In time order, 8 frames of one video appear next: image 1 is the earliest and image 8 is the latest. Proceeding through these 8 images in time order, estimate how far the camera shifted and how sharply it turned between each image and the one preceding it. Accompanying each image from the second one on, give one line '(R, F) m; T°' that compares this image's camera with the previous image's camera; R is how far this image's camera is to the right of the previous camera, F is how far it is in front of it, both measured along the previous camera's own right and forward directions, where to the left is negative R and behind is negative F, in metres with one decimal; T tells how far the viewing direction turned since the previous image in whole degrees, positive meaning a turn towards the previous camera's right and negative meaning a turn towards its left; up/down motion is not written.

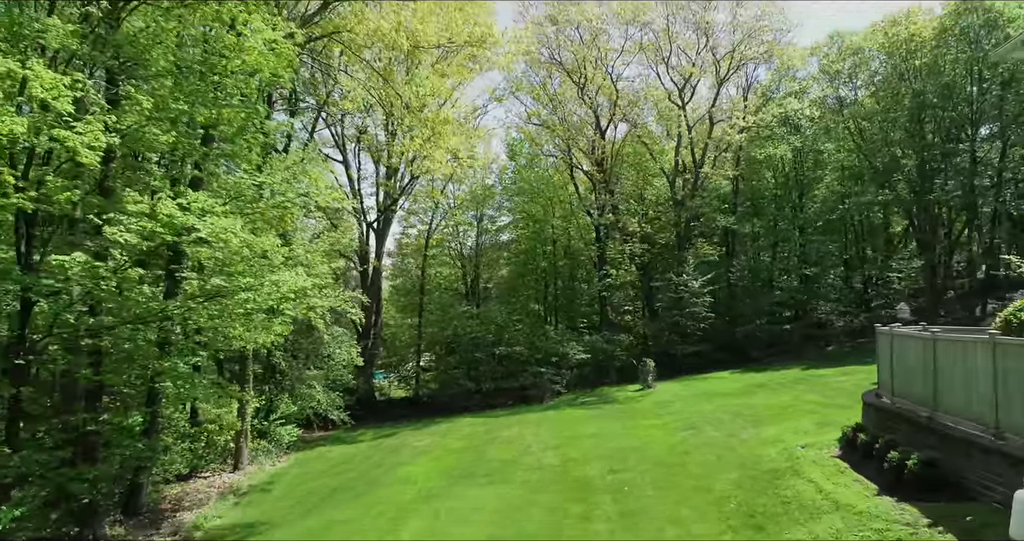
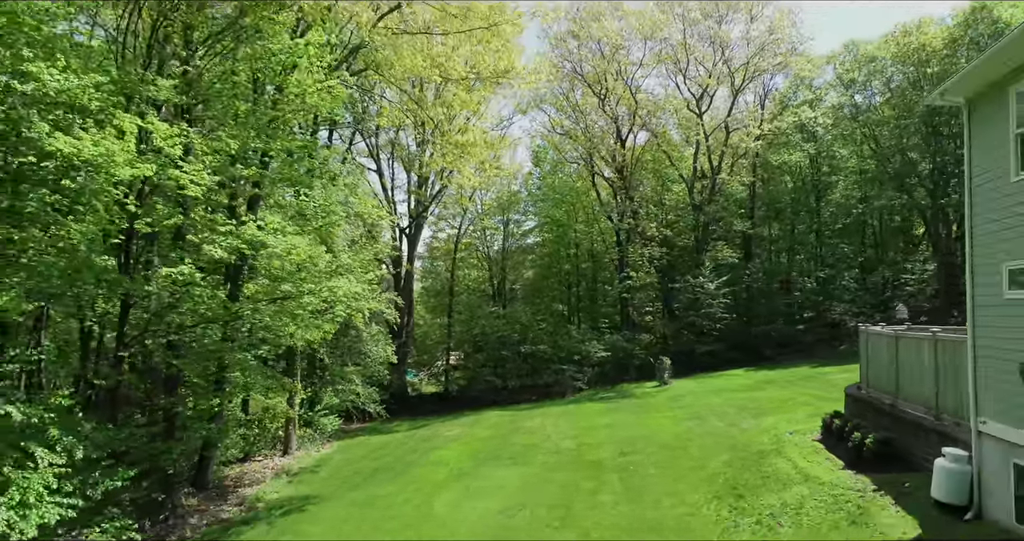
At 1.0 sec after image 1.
(+0.2, -1.7) m; -2°
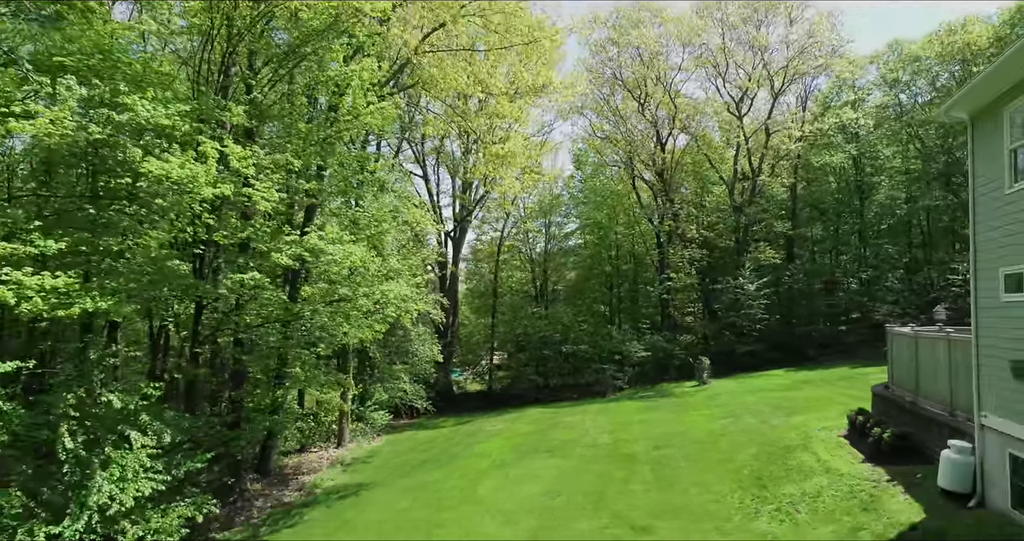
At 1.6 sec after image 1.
(+0.1, -0.9) m; -4°
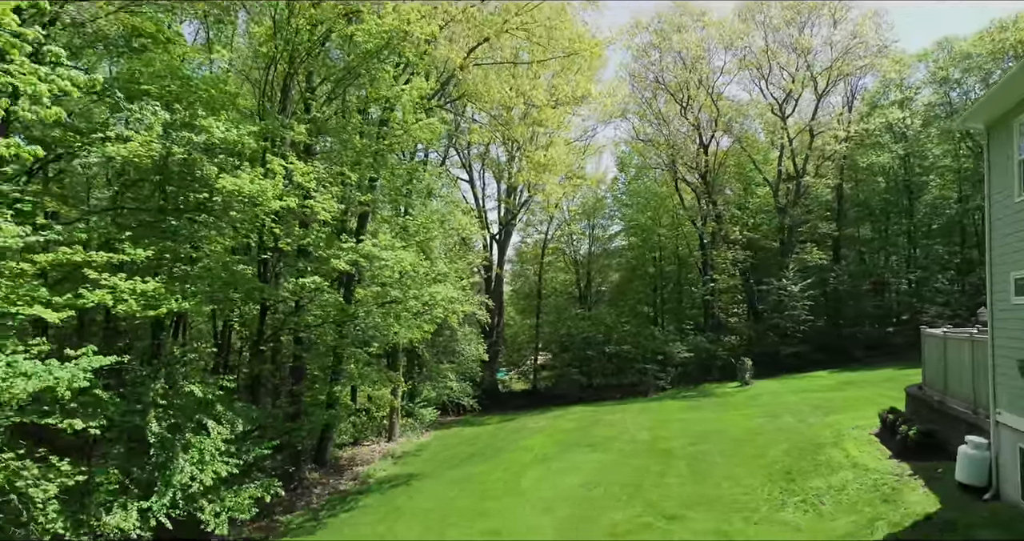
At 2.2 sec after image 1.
(+0.1, -0.8) m; -4°
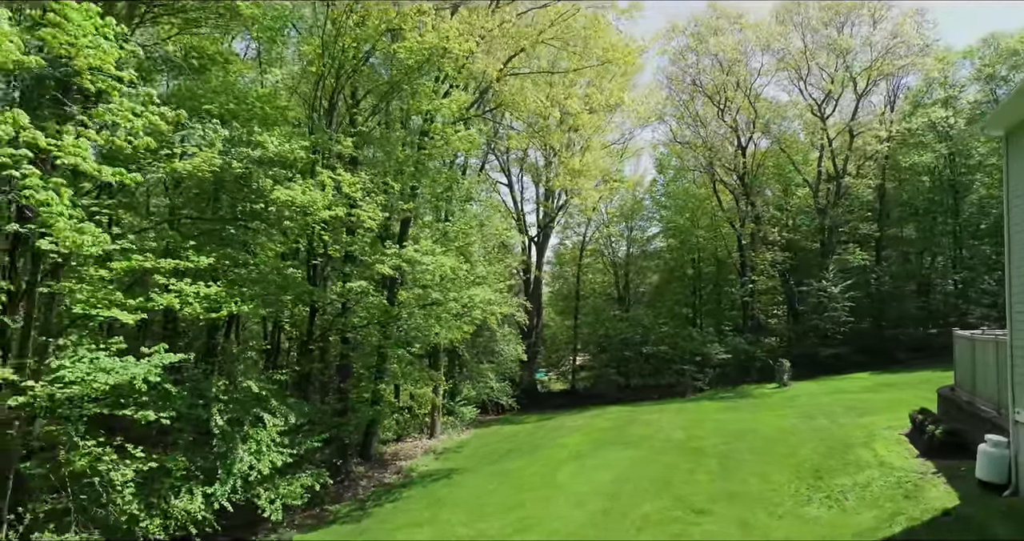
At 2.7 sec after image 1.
(+0.1, -0.6) m; -3°
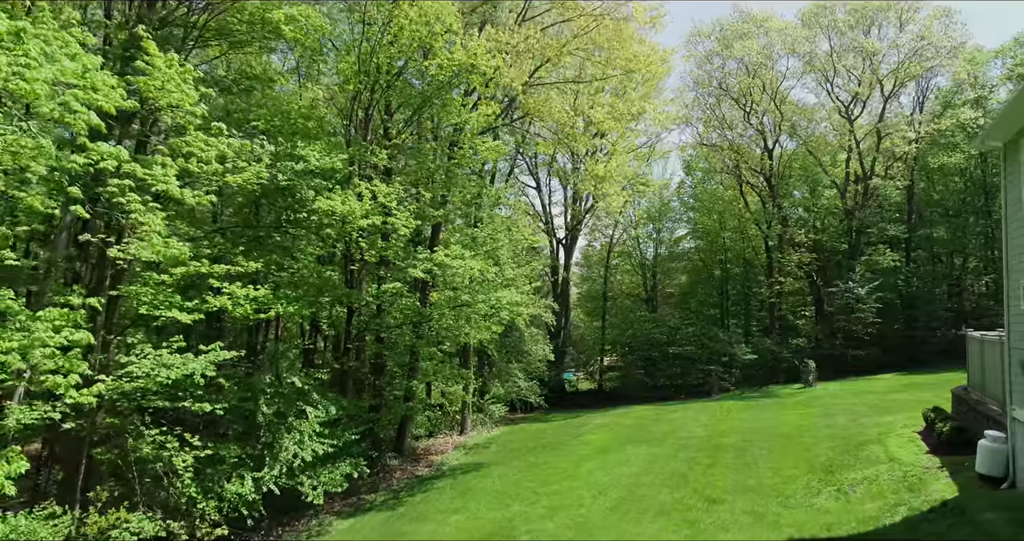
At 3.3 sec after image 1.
(+0.1, -0.7) m; -2°
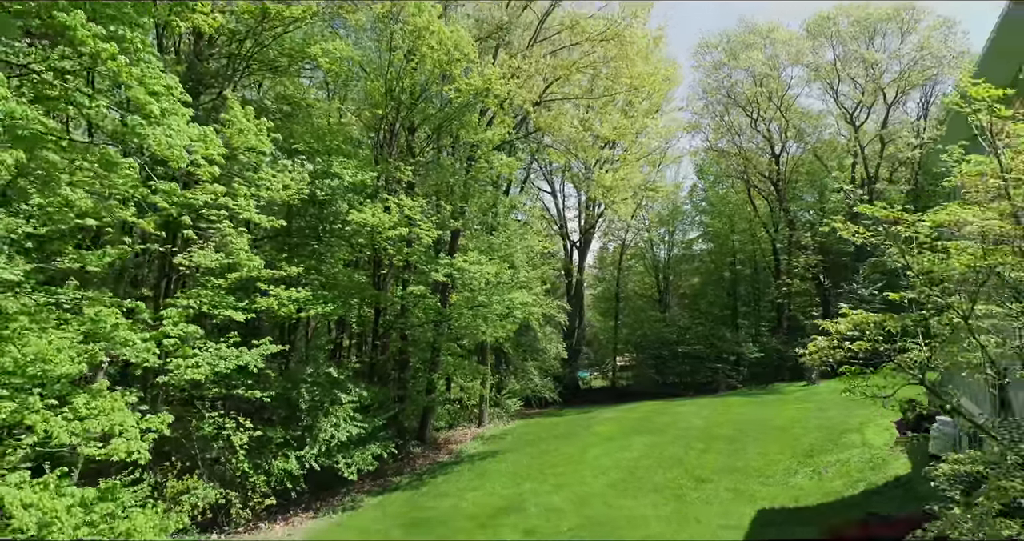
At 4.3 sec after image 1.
(+0.2, -1.5) m; -1°
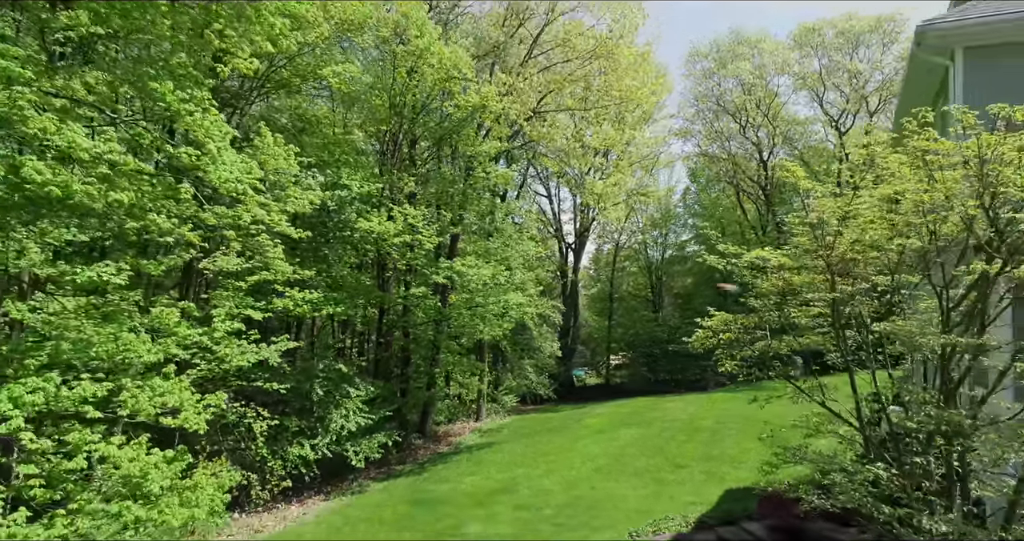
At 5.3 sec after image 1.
(+0.1, -1.2) m; 0°
